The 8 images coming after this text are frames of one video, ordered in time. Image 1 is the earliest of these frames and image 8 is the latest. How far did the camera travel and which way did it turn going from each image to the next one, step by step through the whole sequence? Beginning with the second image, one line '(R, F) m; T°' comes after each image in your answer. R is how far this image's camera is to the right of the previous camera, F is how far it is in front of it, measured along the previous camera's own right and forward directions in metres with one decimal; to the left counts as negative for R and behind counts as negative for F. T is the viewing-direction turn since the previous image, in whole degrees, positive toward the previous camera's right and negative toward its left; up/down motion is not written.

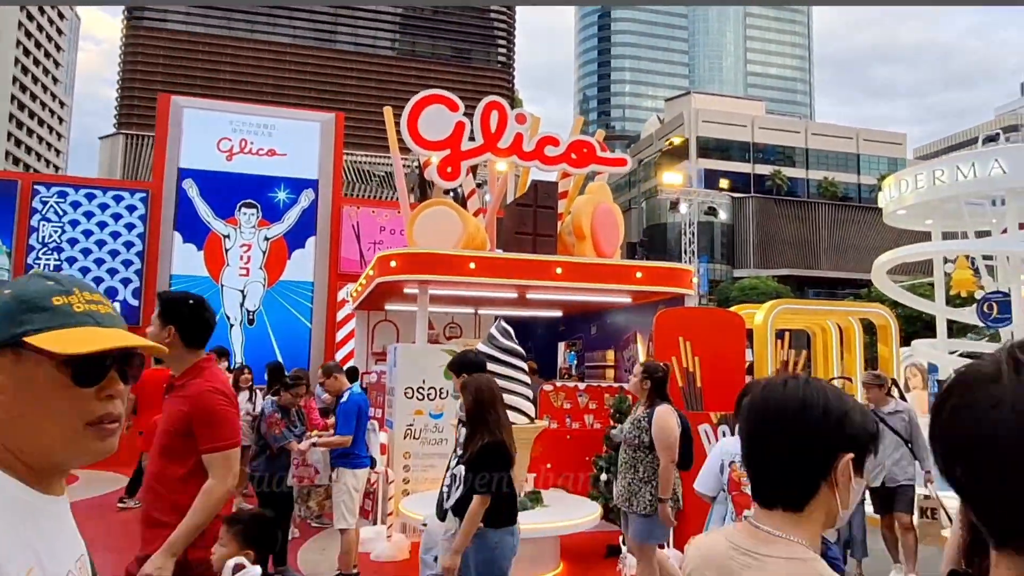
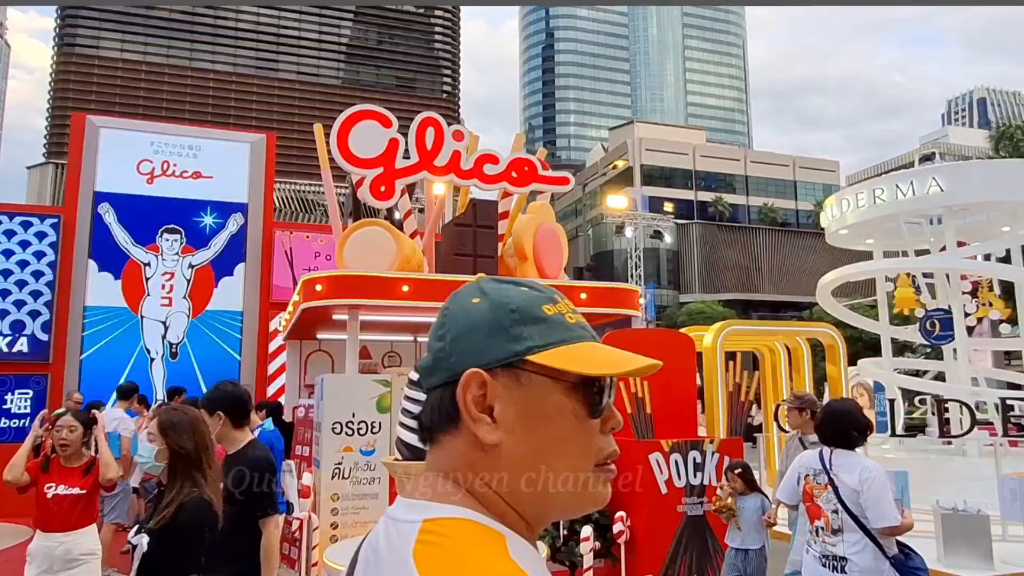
(+0.1, +0.5) m; +4°
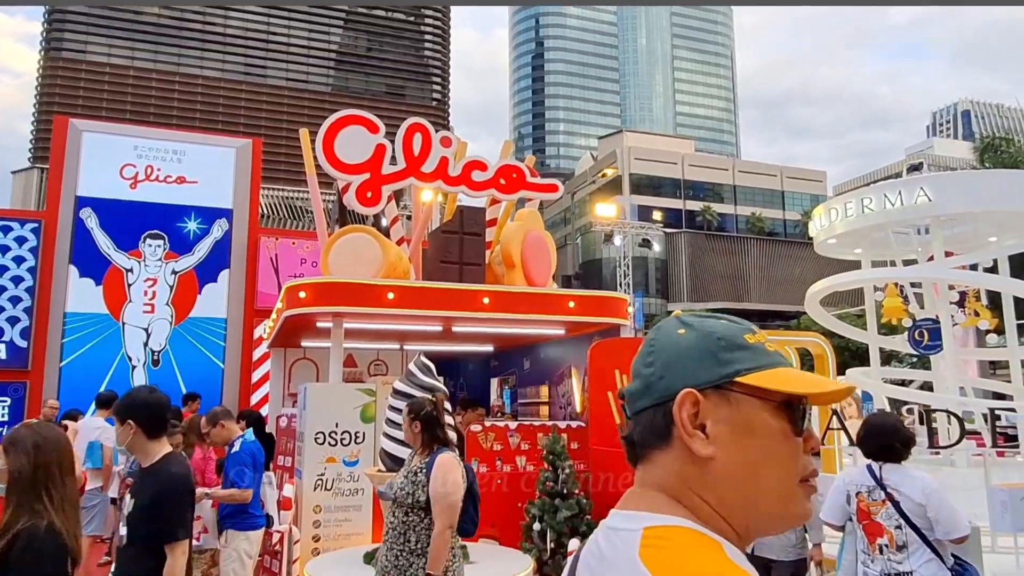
(0.0, +0.1) m; +1°
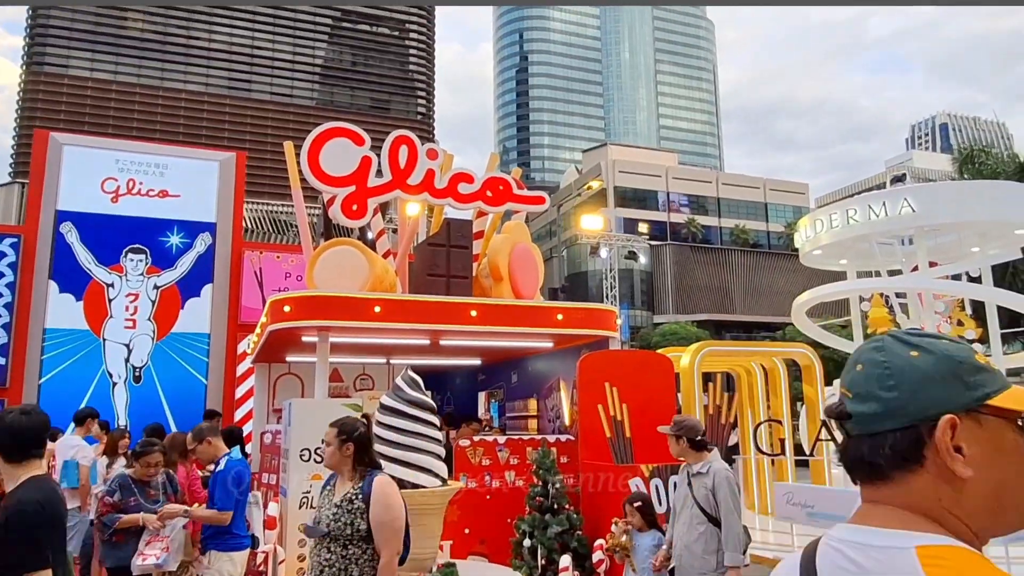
(0.0, +0.1) m; +1°
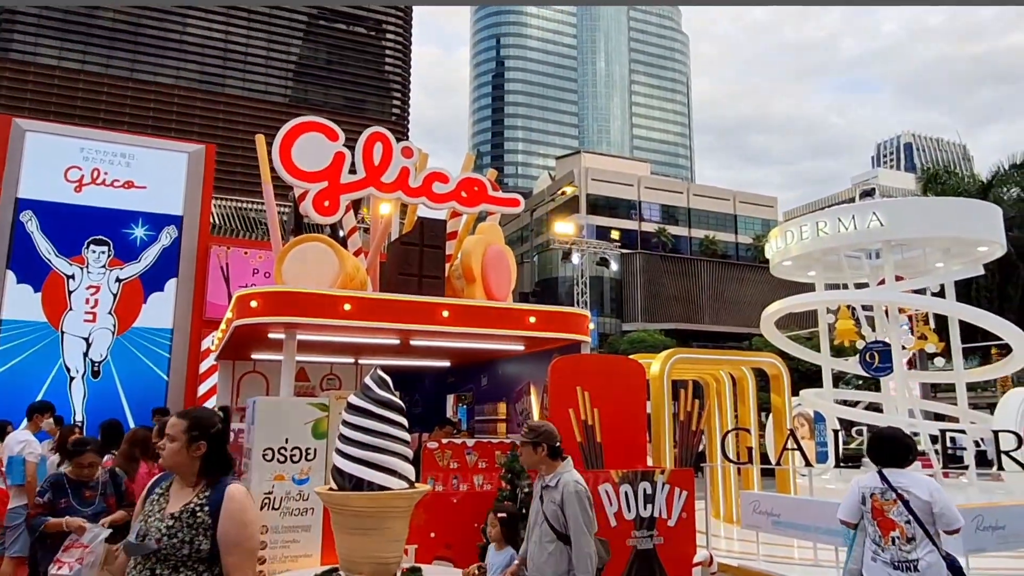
(0.0, +0.1) m; +2°
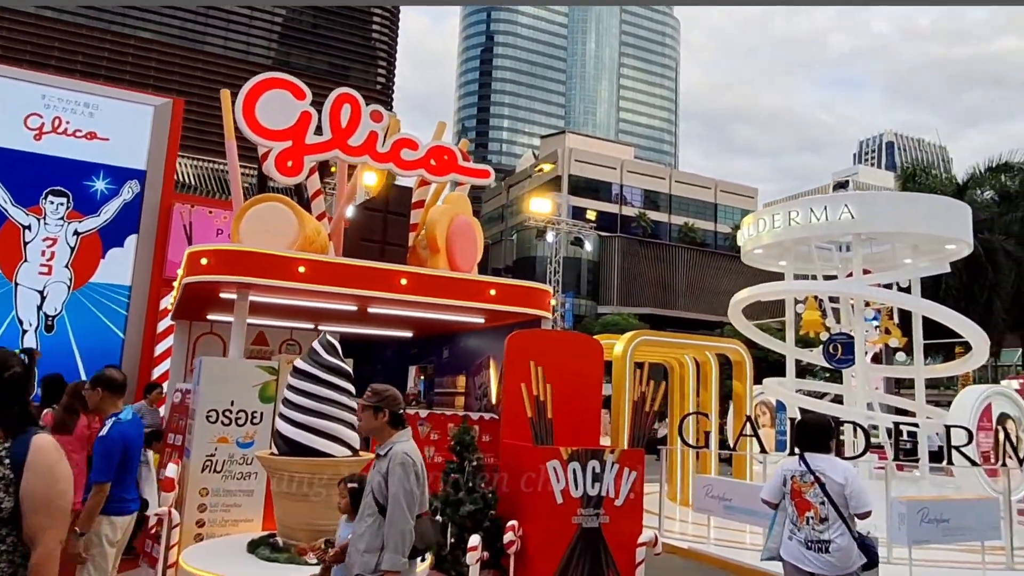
(+0.2, +0.1) m; +2°
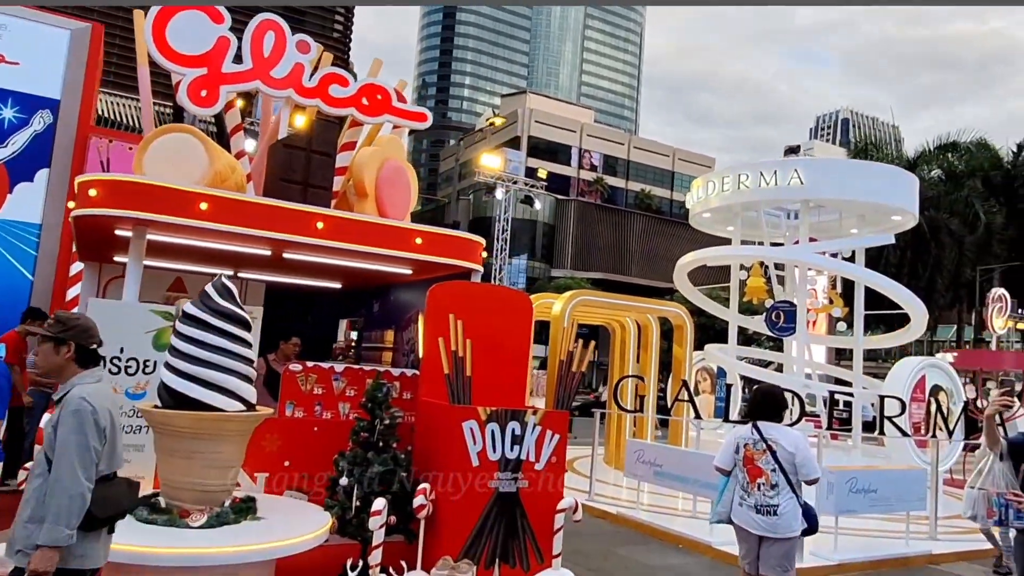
(+0.3, +0.5) m; +3°
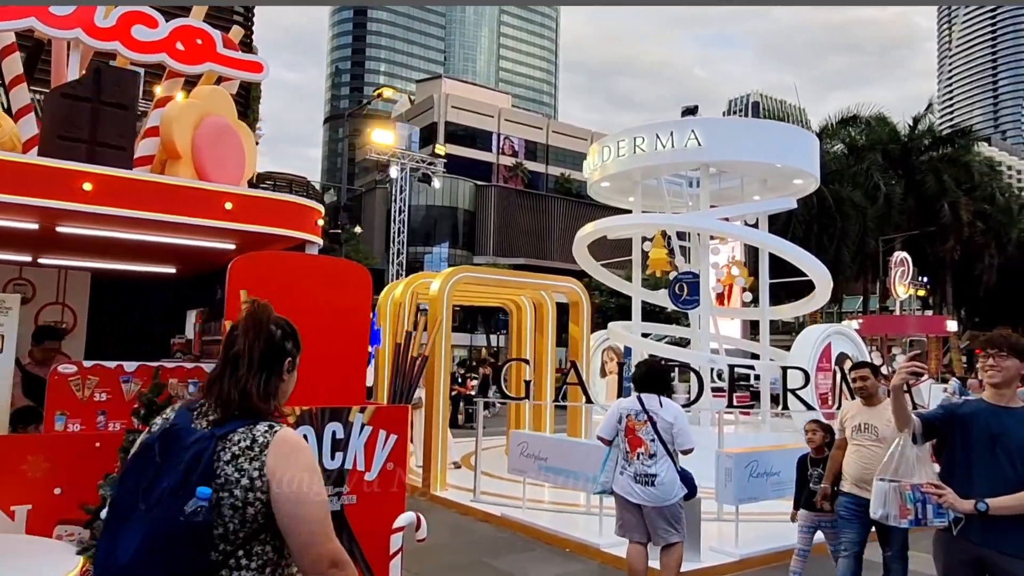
(+0.7, +1.1) m; +6°
